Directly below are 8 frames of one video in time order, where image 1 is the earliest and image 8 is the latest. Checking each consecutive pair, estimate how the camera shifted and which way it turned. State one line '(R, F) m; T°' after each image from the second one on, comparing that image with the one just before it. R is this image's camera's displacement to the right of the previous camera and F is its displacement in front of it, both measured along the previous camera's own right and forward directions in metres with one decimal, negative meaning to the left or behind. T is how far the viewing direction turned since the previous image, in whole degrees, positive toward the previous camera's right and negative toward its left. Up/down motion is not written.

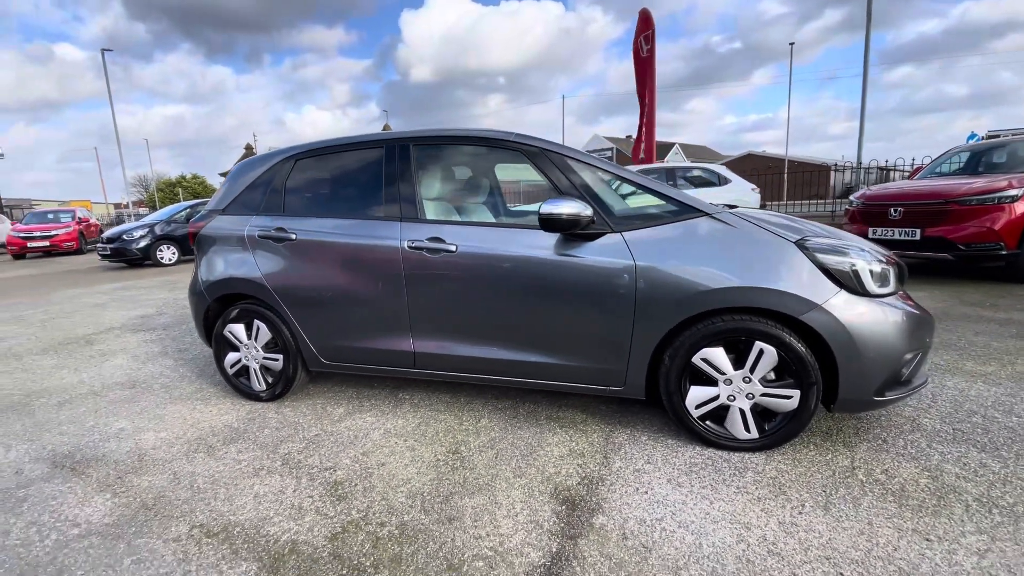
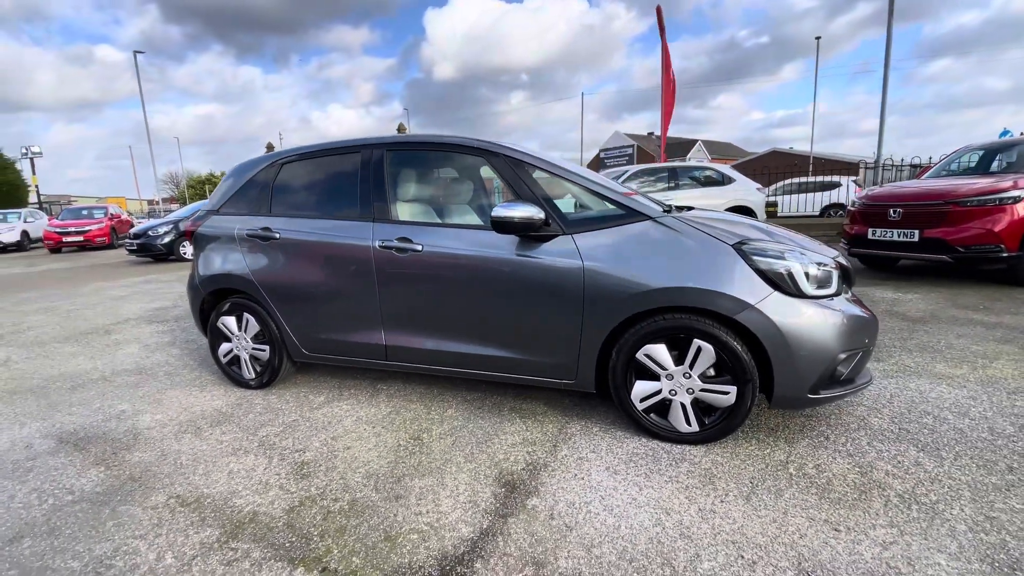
(+0.3, -0.1) m; -3°
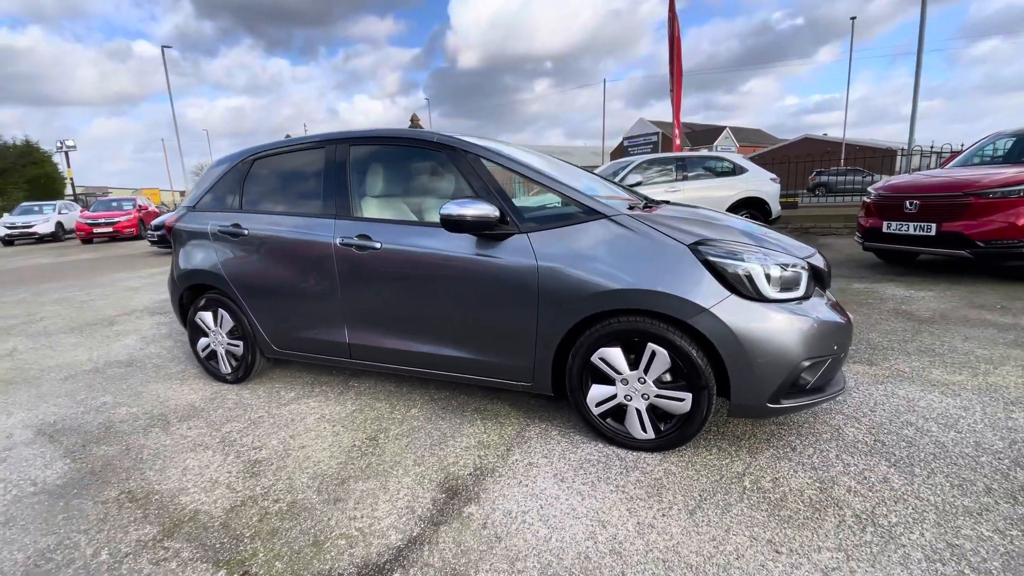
(+0.4, +0.1) m; -3°
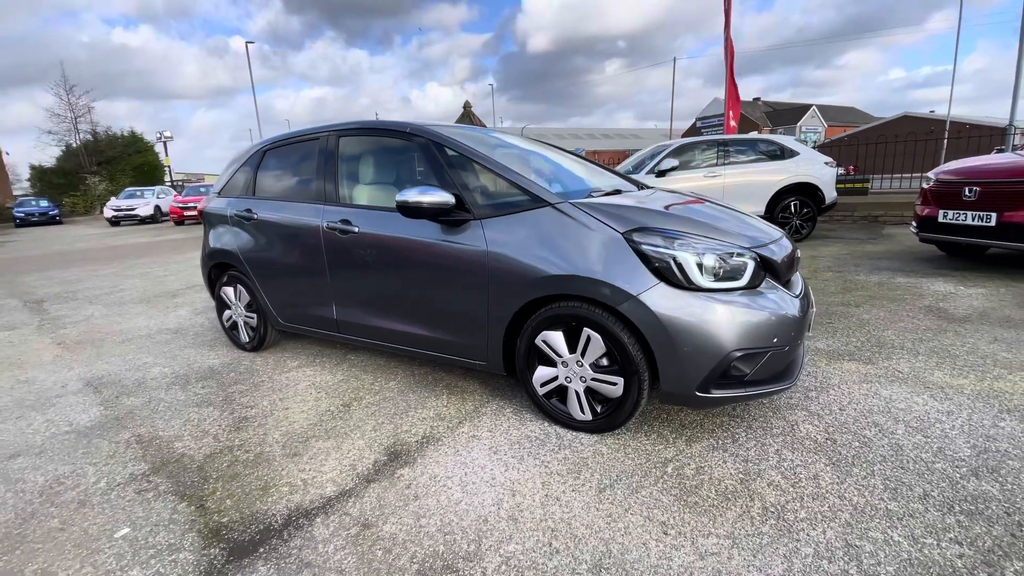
(+0.6, -0.1) m; -8°
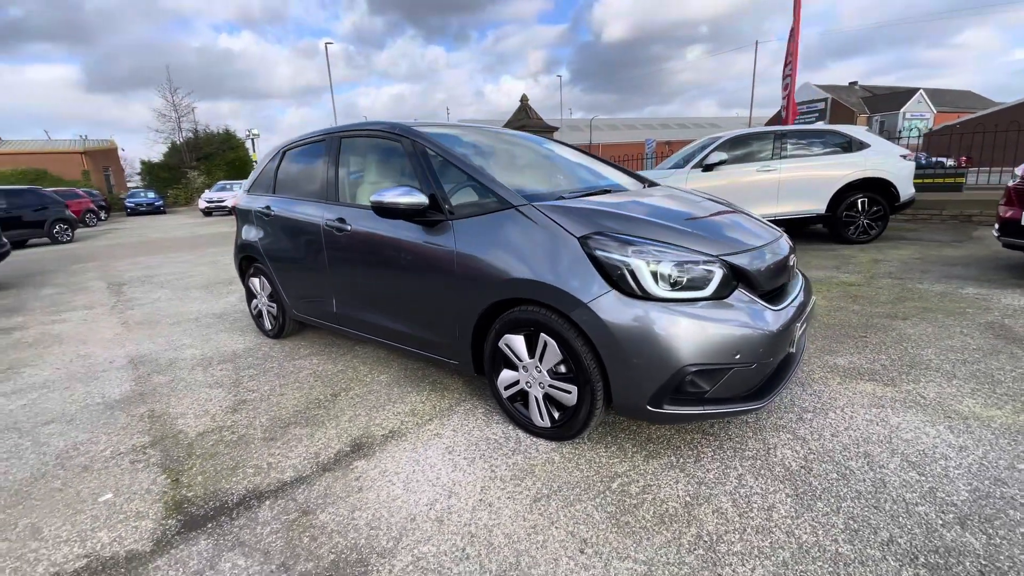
(+0.5, 0.0) m; -8°
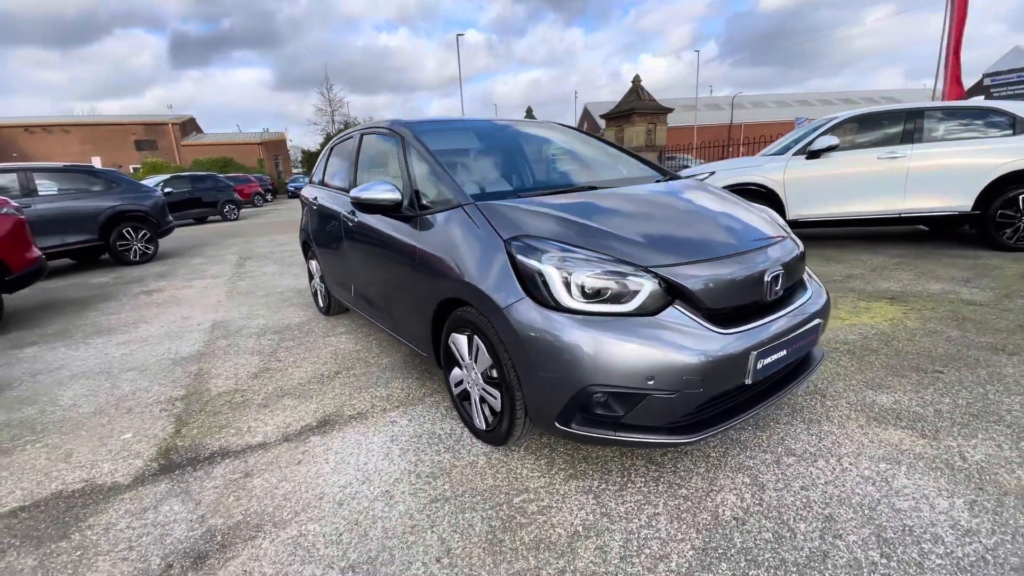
(+0.9, +0.2) m; -15°
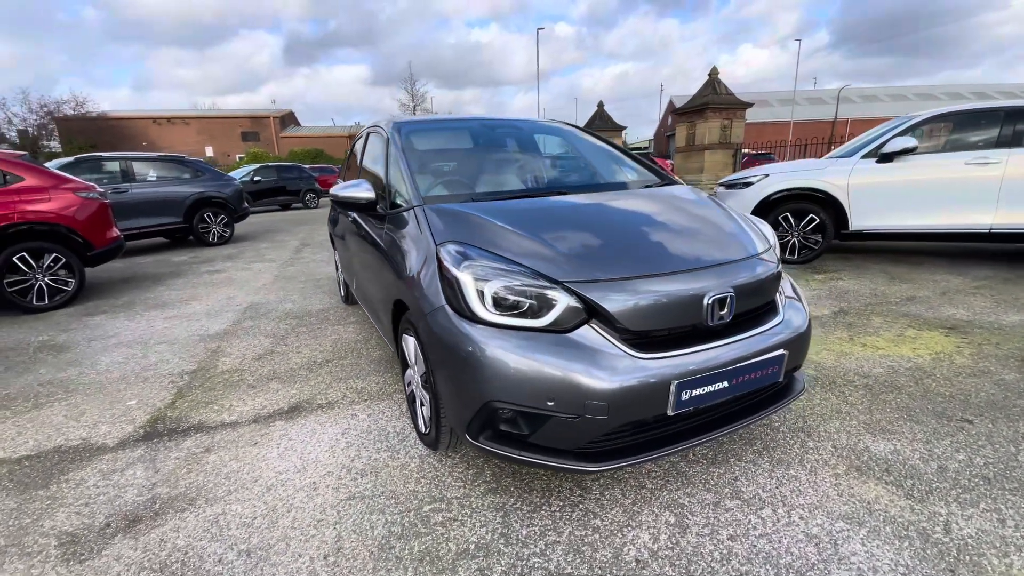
(+0.6, +0.1) m; -9°
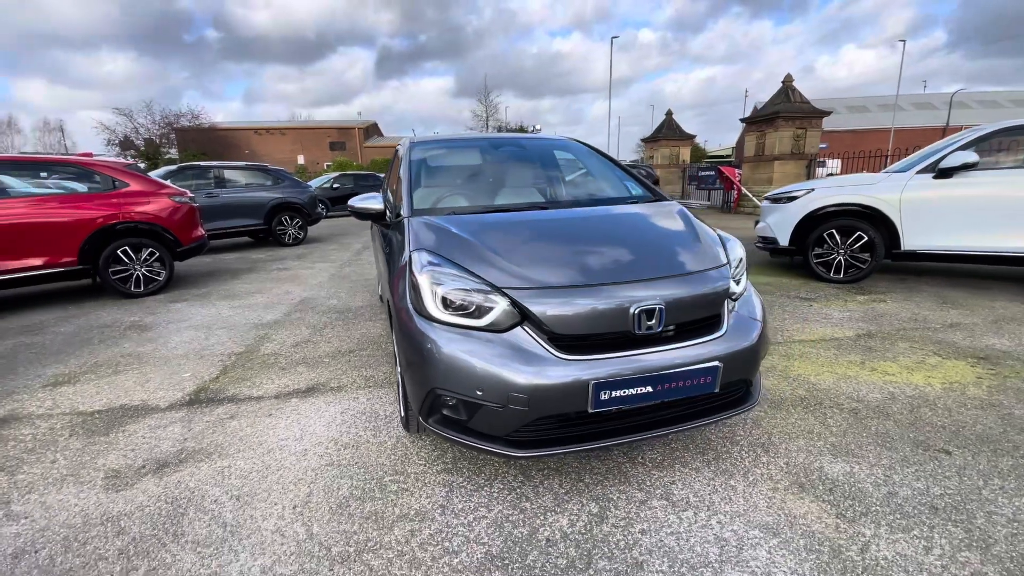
(+0.5, -0.2) m; -9°
